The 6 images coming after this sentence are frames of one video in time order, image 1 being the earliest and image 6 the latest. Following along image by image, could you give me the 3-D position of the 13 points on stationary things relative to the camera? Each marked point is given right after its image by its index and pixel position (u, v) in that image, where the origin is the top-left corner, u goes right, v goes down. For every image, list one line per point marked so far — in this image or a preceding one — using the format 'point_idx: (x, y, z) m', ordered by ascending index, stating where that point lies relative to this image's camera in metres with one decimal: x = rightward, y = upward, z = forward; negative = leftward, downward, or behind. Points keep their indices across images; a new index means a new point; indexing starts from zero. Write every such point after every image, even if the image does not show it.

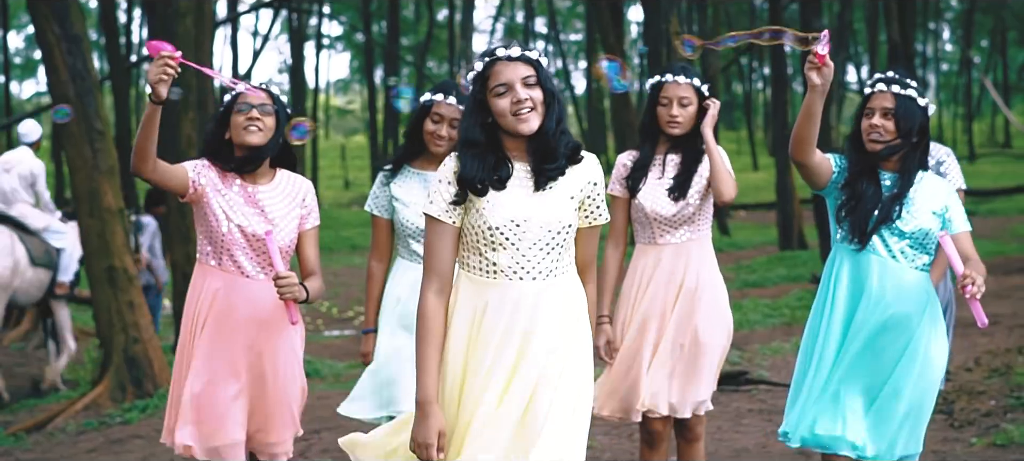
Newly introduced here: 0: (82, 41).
0: (-3.4, +1.5, +9.5) m
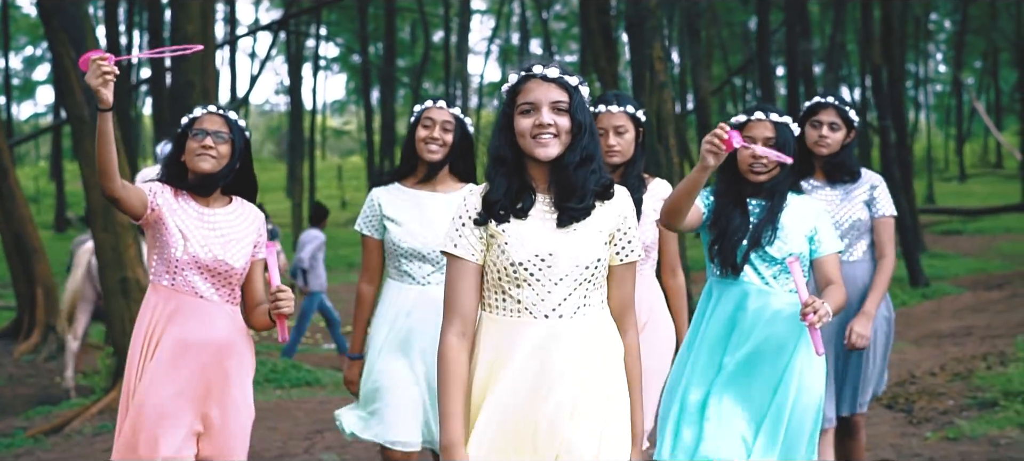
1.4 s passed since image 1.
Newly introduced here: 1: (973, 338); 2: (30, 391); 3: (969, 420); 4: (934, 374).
0: (-3.5, +1.4, +10.1) m
1: (+5.0, -1.2, +13.0) m
2: (-5.4, -1.8, +13.5) m
3: (+2.9, -1.2, +7.5) m
4: (+3.4, -1.2, +9.7) m
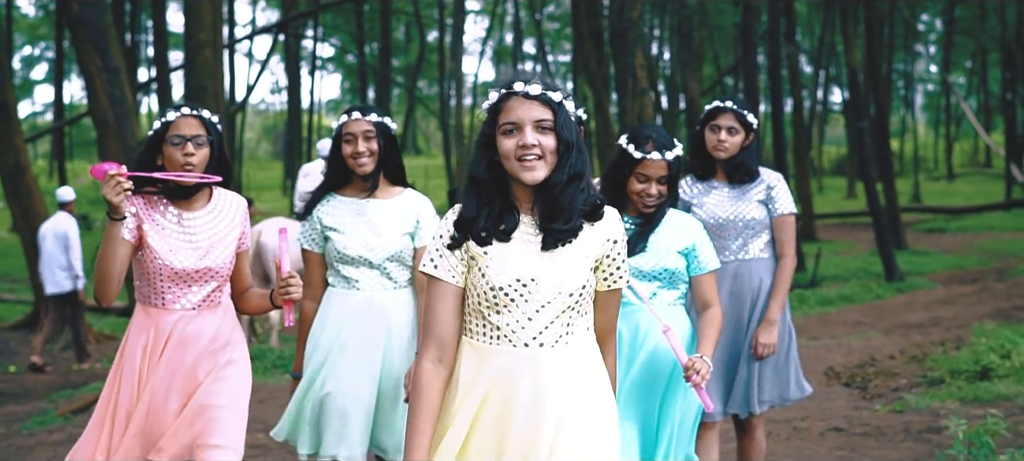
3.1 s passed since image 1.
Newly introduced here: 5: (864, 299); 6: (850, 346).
0: (-3.6, +1.4, +10.9) m
1: (+4.9, -1.1, +13.8) m
2: (-5.5, -1.8, +14.3) m
3: (+2.8, -1.2, +8.3) m
4: (+3.3, -1.1, +10.5) m
5: (+5.3, -1.0, +17.8) m
6: (+3.3, -1.1, +11.9) m
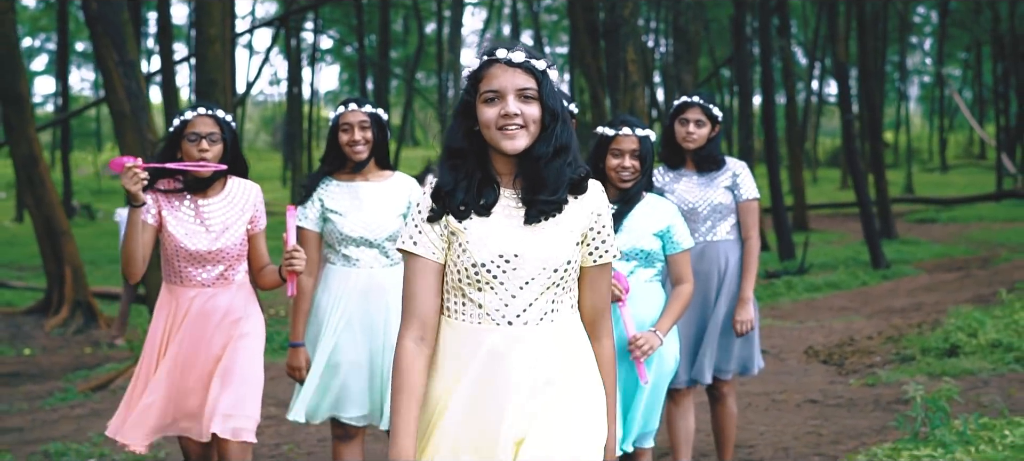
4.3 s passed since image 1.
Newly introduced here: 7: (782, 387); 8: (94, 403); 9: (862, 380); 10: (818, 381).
0: (-3.6, +1.6, +11.4) m
1: (+4.9, -1.0, +14.4) m
2: (-5.6, -1.6, +14.9) m
3: (+2.8, -1.0, +8.9) m
4: (+3.3, -1.0, +11.1) m
5: (+5.2, -0.9, +18.4) m
6: (+3.3, -1.0, +12.4) m
7: (+2.0, -1.1, +8.7) m
8: (-3.8, -1.6, +10.8) m
9: (+2.6, -1.1, +8.7) m
10: (+2.3, -1.1, +8.9) m
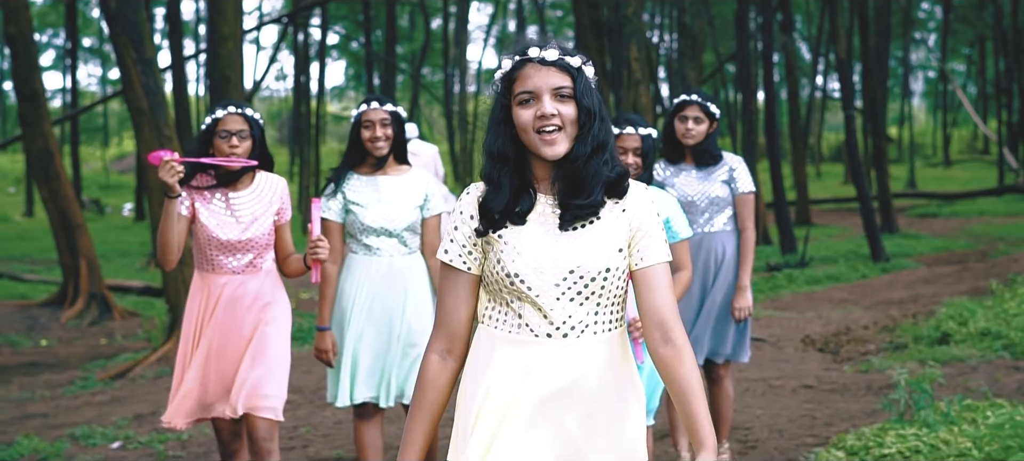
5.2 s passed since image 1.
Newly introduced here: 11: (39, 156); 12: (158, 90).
0: (-3.5, +1.6, +11.7) m
1: (+5.0, -0.9, +14.7) m
2: (-5.5, -1.5, +15.2) m
3: (+2.8, -1.0, +9.2) m
4: (+3.4, -0.9, +11.4) m
5: (+5.3, -0.8, +18.7) m
6: (+3.4, -0.9, +12.8) m
7: (+2.0, -1.1, +9.1) m
8: (-3.7, -1.5, +11.2) m
9: (+2.6, -1.0, +9.1) m
10: (+2.3, -1.1, +9.2) m
11: (-6.6, +1.0, +16.6) m
12: (-3.5, +1.4, +11.7) m
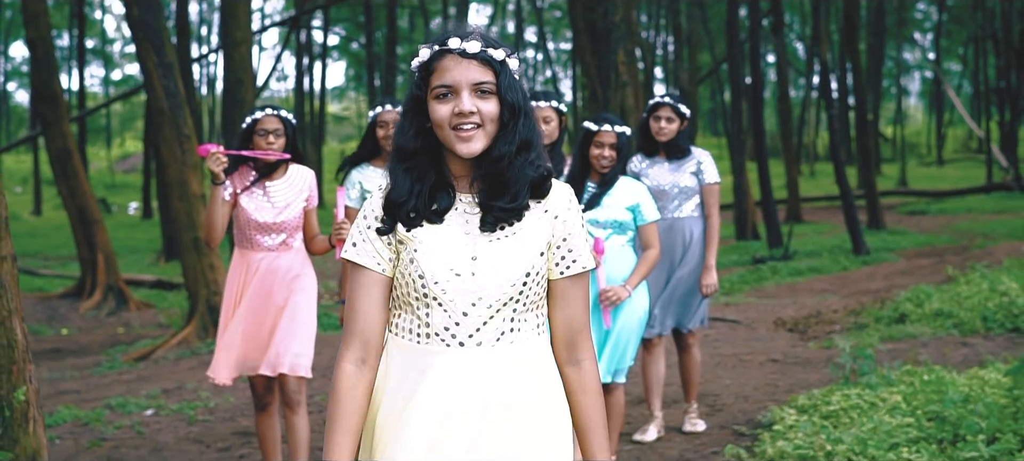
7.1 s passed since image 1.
0: (-3.6, +1.7, +12.6) m
1: (+4.9, -0.8, +15.6) m
2: (-5.5, -1.4, +16.1) m
3: (+2.8, -0.9, +10.1) m
4: (+3.3, -0.8, +12.3) m
5: (+5.3, -0.7, +19.6) m
6: (+3.3, -0.9, +13.6) m
7: (+2.0, -1.0, +10.0) m
8: (-3.8, -1.4, +12.0) m
9: (+2.6, -0.9, +10.0) m
10: (+2.3, -1.0, +10.1) m
11: (-6.6, +1.1, +17.5) m
12: (-3.5, +1.5, +12.6) m
